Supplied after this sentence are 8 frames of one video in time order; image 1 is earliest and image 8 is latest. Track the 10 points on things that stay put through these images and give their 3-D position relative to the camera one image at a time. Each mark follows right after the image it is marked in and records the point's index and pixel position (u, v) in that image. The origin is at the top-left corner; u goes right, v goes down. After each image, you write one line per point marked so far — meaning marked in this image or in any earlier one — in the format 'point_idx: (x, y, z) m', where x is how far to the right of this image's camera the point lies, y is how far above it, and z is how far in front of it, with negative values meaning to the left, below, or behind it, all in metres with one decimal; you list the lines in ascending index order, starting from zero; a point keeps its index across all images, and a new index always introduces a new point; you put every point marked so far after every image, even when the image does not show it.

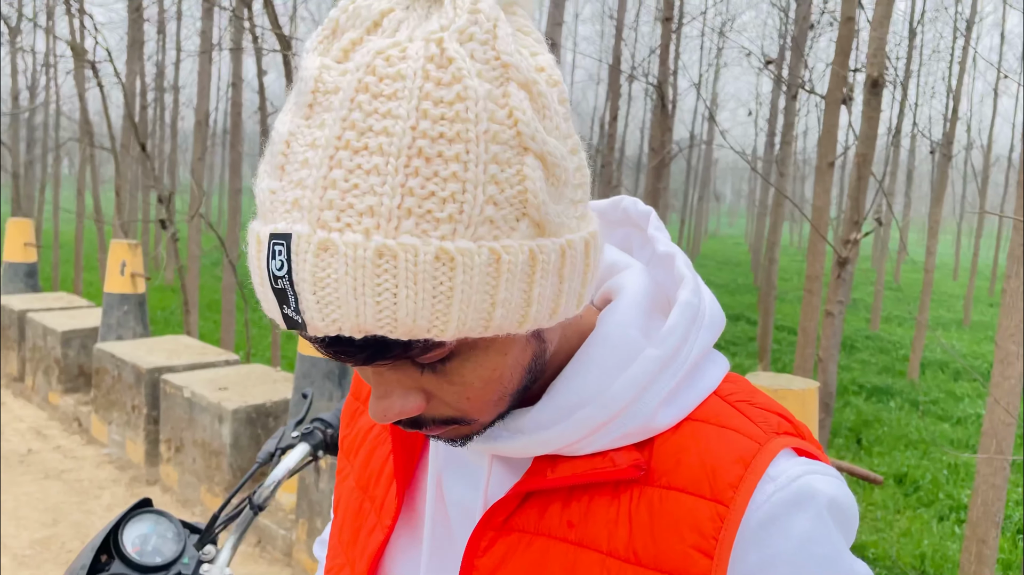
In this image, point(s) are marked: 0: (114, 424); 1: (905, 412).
0: (-2.2, -0.8, +4.7) m
1: (+4.9, -1.6, +10.3) m
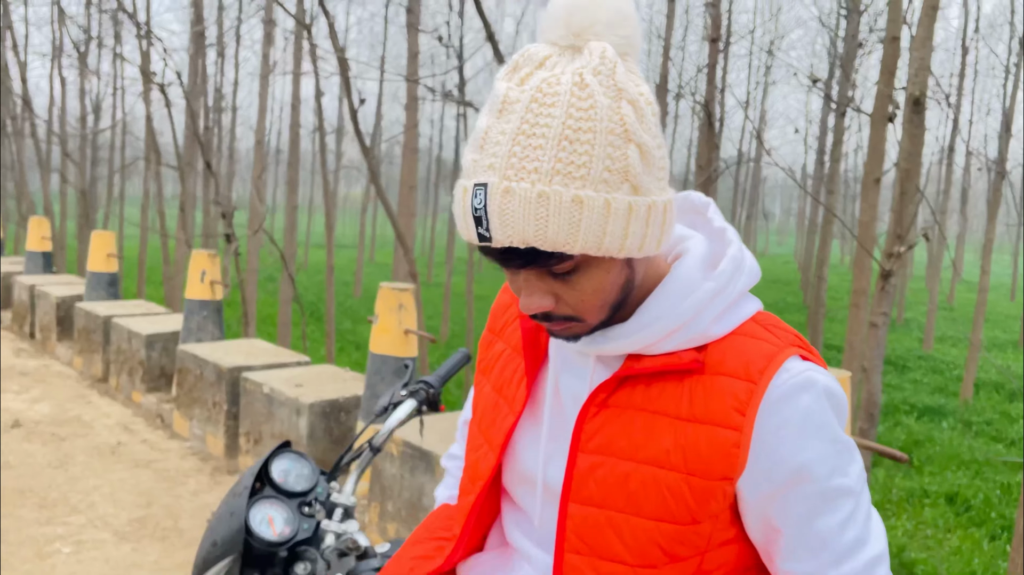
0: (-1.9, -0.8, +5.0) m
1: (+5.5, -1.8, +10.3) m
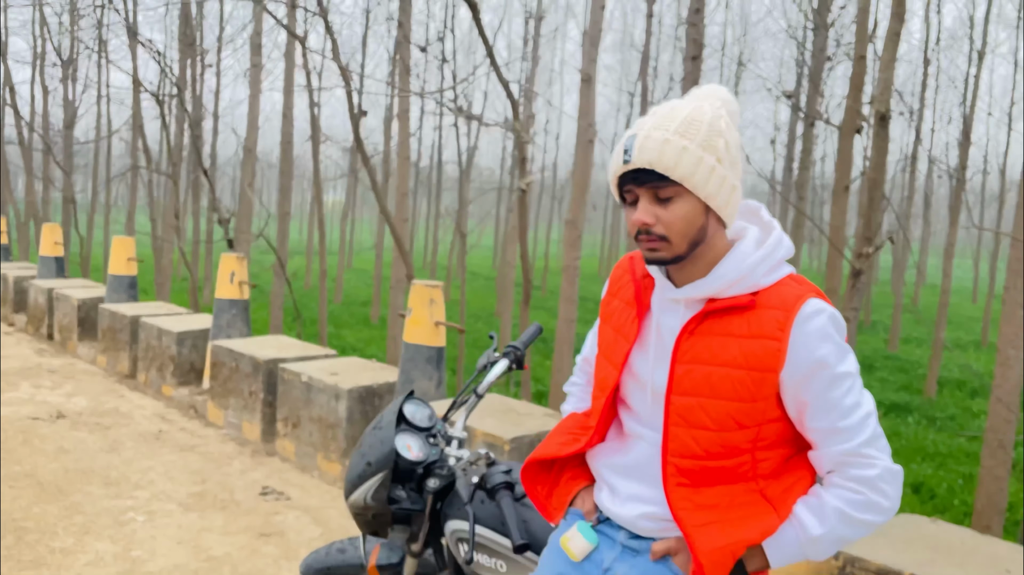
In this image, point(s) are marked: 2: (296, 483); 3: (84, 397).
0: (-1.9, -0.8, +5.5) m
1: (+5.4, -1.8, +10.9) m
2: (-1.2, -1.1, +4.6) m
3: (-3.2, -0.8, +6.2) m
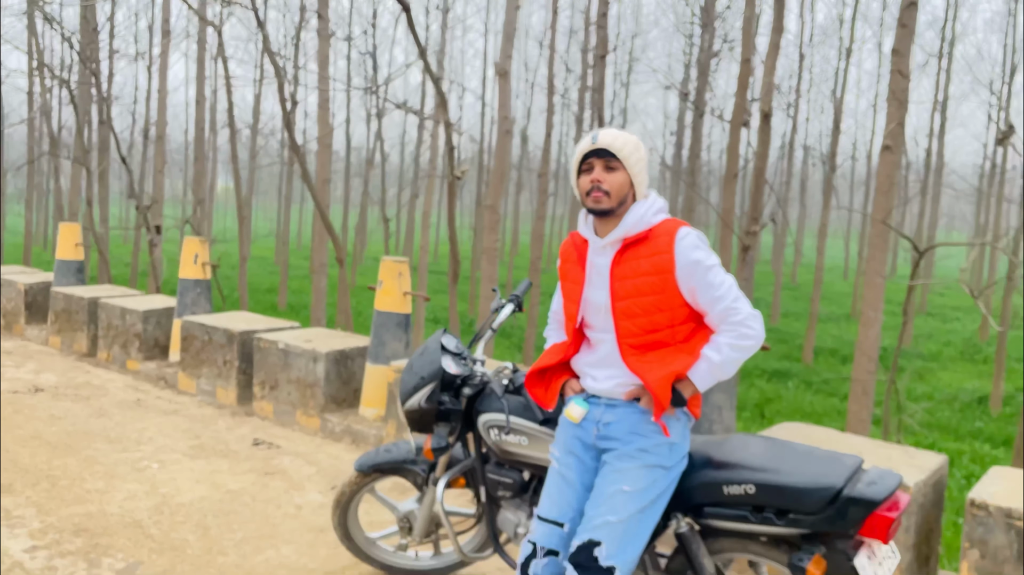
0: (-2.2, -0.6, +6.0) m
1: (+4.3, -1.5, +12.4) m
2: (-1.5, -0.9, +5.3) m
3: (-3.6, -0.7, +6.6) m
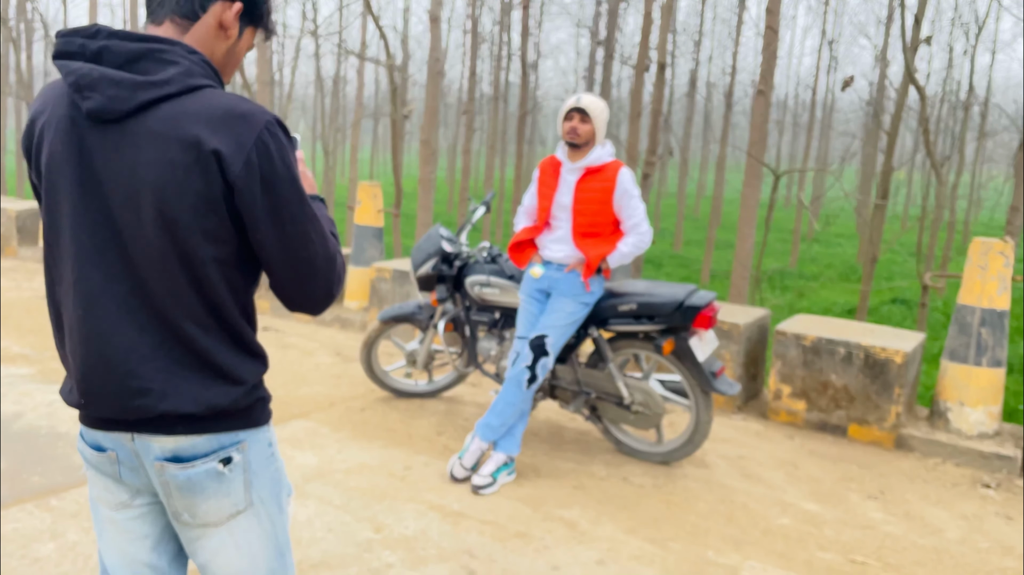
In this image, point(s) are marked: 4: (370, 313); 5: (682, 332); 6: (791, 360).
0: (-2.7, 0.0, +7.3) m
1: (+3.1, -0.2, +14.3) m
2: (-1.8, -0.3, +6.6) m
3: (-4.1, 0.0, +7.7) m
4: (-1.1, -0.2, +6.3) m
5: (+0.8, -0.2, +3.7) m
6: (+1.5, -0.4, +4.6) m
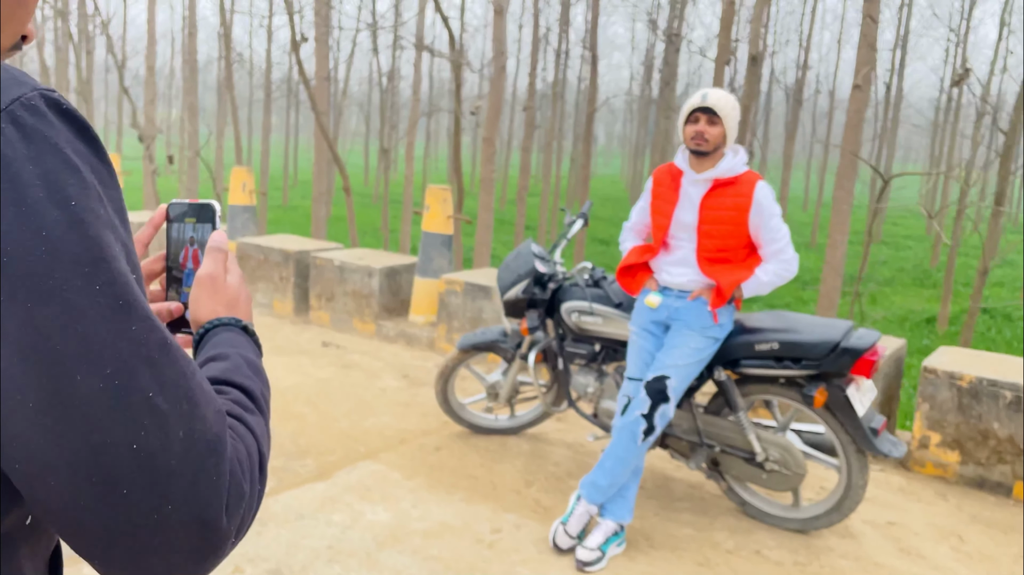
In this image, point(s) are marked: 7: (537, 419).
0: (-2.1, 0.0, +6.8) m
1: (+4.2, -0.3, +13.5) m
2: (-1.3, -0.4, +6.1) m
3: (-3.5, 0.0, +7.3) m
4: (-0.5, -0.3, +5.8) m
5: (+1.2, -0.3, +3.0) m
6: (+2.0, -0.5, +3.9) m
7: (+0.1, -0.7, +4.1) m
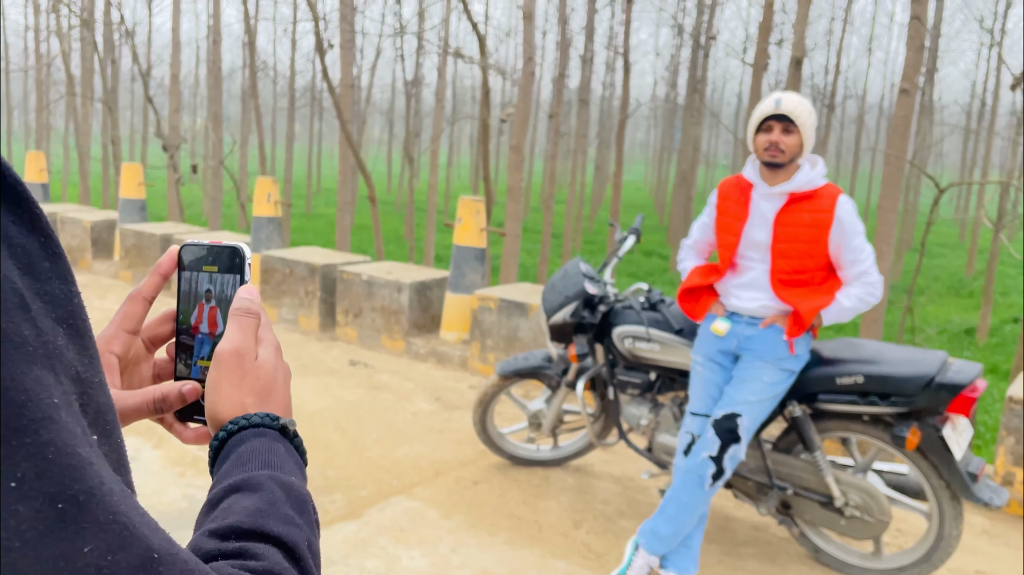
0: (-1.8, -0.1, +6.6) m
1: (+4.6, -0.5, +13.1) m
2: (-1.0, -0.5, +5.8) m
3: (-3.2, -0.1, +7.1) m
4: (-0.3, -0.4, +5.5) m
5: (+1.3, -0.4, +2.7) m
6: (+2.2, -0.6, +3.5) m
7: (+0.3, -0.8, +3.8) m
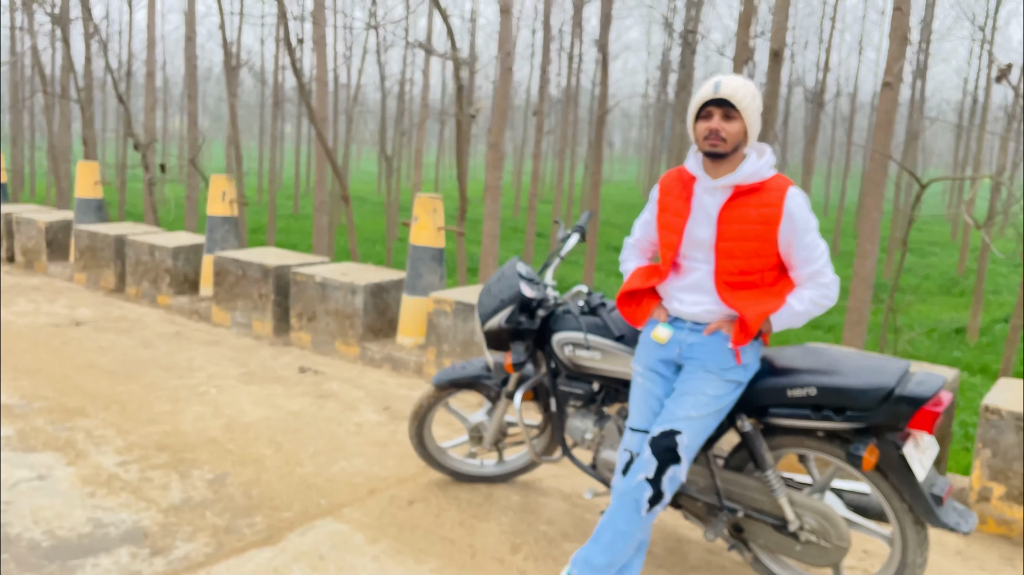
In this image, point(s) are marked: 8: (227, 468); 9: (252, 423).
0: (-2.1, -0.2, +6.3) m
1: (+4.3, -0.5, +12.8) m
2: (-1.3, -0.5, +5.5) m
3: (-3.5, -0.2, +6.8) m
4: (-0.5, -0.4, +5.2) m
5: (+1.1, -0.4, +2.4) m
6: (+1.9, -0.6, +3.3) m
7: (+0.1, -0.8, +3.6) m
8: (-1.3, -0.8, +3.8) m
9: (-1.4, -0.7, +4.3) m
